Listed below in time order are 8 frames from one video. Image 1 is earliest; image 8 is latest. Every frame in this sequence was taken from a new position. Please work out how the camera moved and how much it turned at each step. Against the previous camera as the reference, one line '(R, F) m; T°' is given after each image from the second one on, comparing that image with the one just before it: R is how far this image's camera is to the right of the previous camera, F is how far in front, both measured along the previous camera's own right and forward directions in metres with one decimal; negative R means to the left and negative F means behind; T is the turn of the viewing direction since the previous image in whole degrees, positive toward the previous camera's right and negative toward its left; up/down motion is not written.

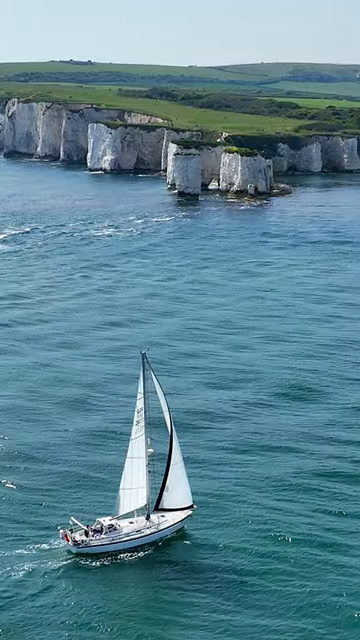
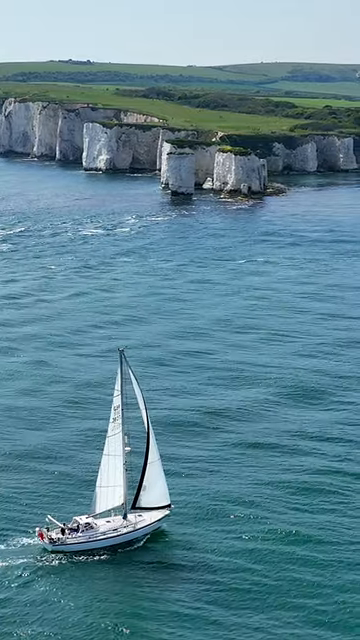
(+0.9, +0.1) m; 0°
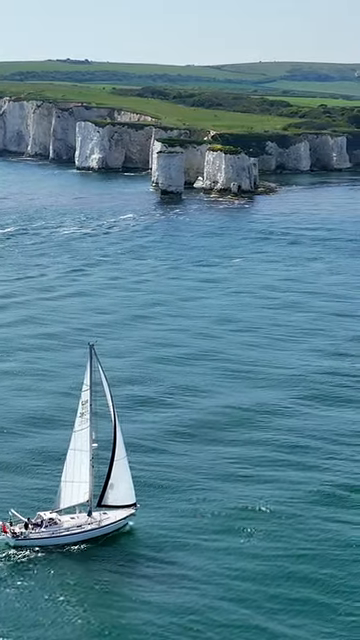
(+1.3, 0.0) m; 0°
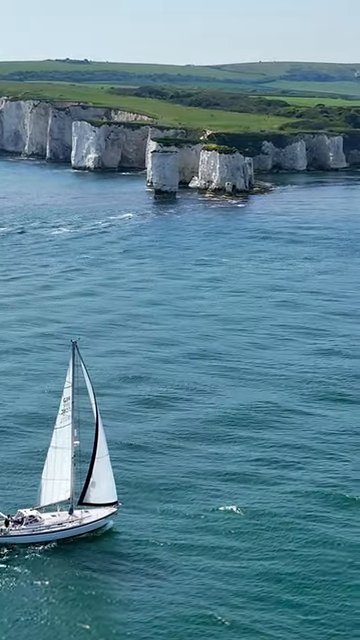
(+0.7, 0.0) m; 0°
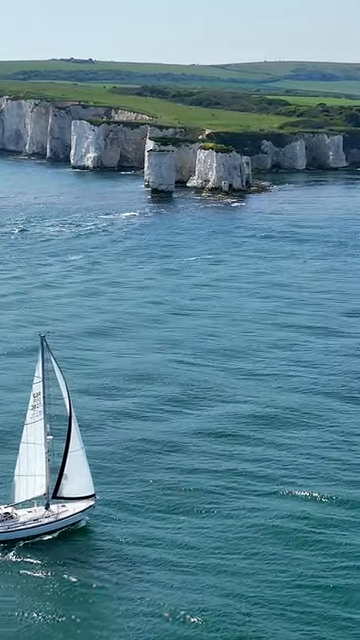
(+1.2, +0.1) m; 0°
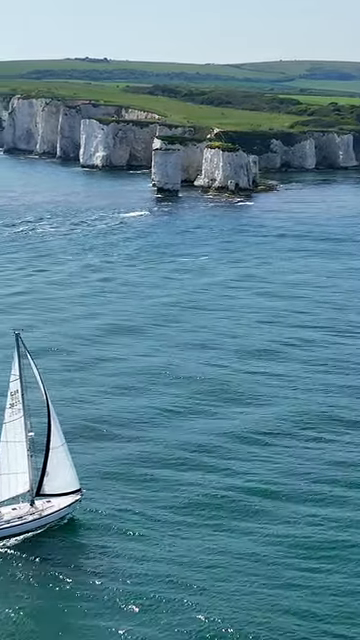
(+1.2, +0.2) m; -1°
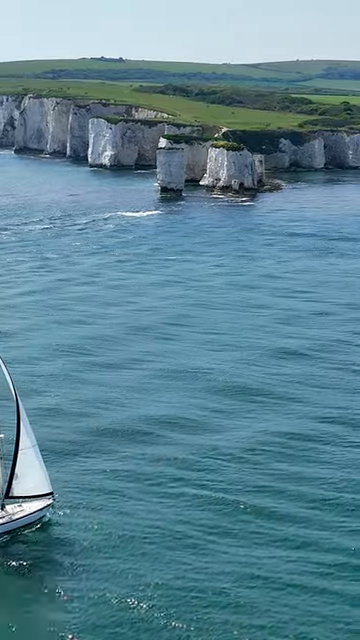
(+1.6, +0.6) m; -1°
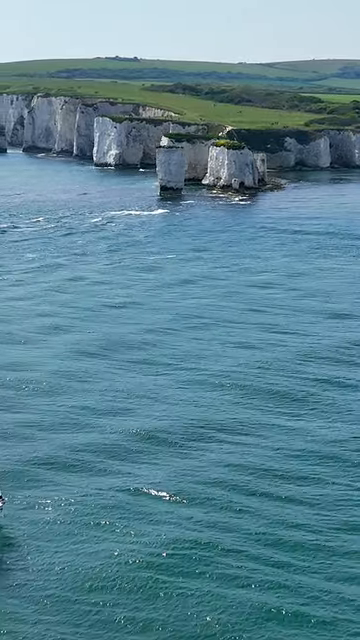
(+2.2, +0.7) m; -1°
